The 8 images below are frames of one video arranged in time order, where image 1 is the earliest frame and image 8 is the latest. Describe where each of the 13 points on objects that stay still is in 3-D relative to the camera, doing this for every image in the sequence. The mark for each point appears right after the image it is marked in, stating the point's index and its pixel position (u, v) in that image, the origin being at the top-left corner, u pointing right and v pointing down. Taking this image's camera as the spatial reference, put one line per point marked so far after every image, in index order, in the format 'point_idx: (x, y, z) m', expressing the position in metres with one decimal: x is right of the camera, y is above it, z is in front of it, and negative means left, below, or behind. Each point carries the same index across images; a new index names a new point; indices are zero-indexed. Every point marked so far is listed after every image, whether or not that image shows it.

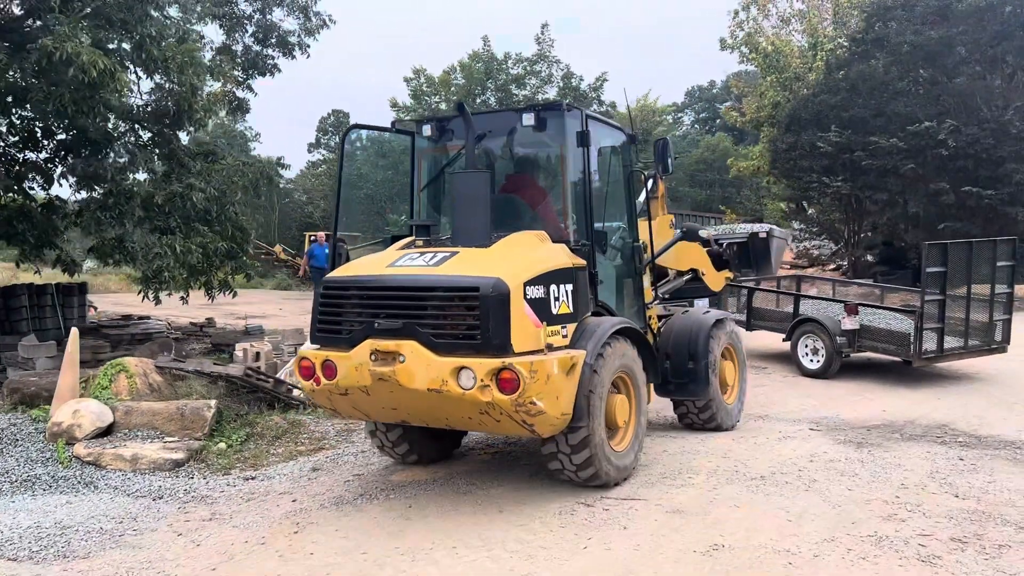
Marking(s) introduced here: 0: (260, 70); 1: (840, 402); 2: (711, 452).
0: (-4.1, +3.5, +12.7) m
1: (+3.3, -1.2, +8.0) m
2: (+1.5, -1.2, +5.9) m
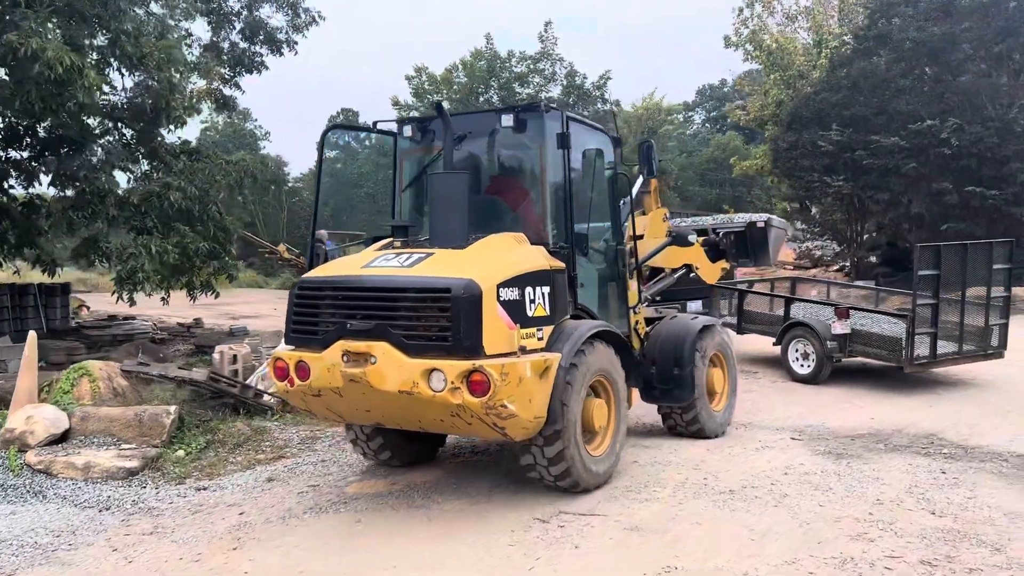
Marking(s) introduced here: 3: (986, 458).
0: (-4.2, +3.5, +12.5) m
1: (+3.1, -1.2, +7.8) m
2: (+1.2, -1.2, +5.6) m
3: (+3.4, -1.2, +5.7) m
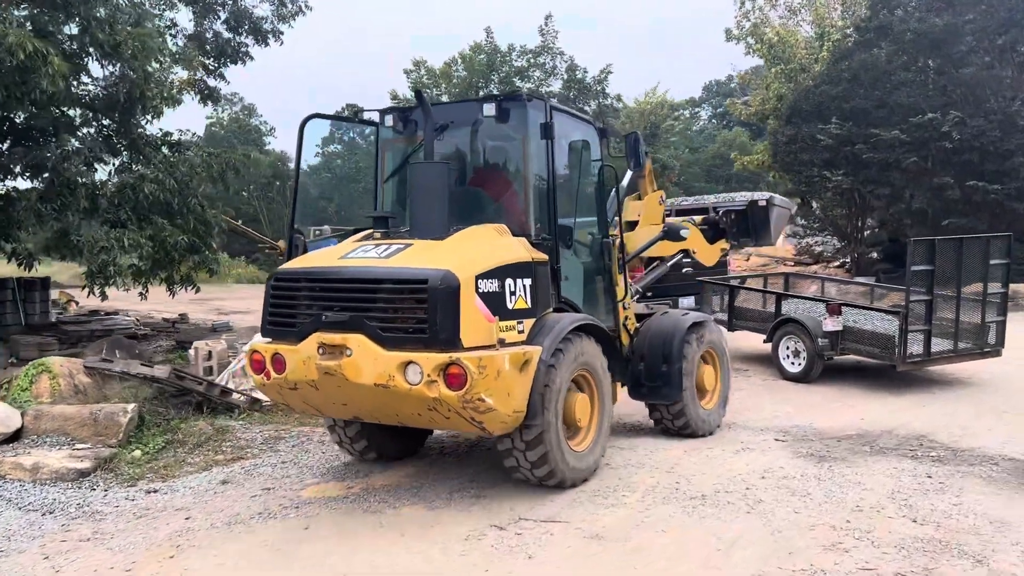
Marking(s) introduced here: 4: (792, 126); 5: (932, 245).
0: (-4.4, +3.6, +12.3) m
1: (+2.9, -1.1, +7.5) m
2: (+1.0, -1.2, +5.4) m
3: (+3.2, -1.2, +5.5) m
4: (+7.0, +4.1, +19.7) m
5: (+4.2, +0.4, +8.0) m
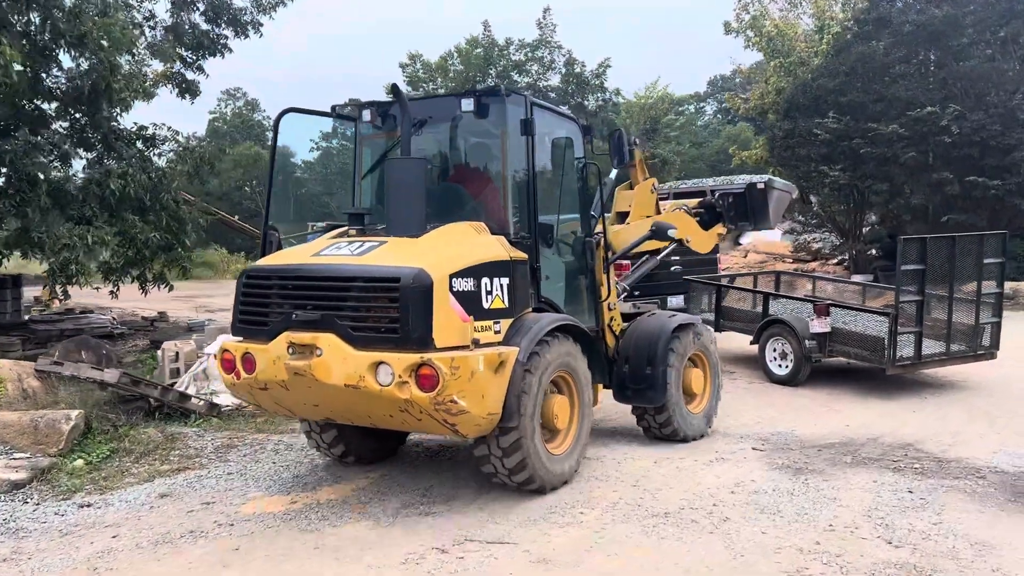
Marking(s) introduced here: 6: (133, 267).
0: (-4.6, +3.6, +12.0) m
1: (+2.7, -1.2, +7.2) m
2: (+0.7, -1.2, +5.1) m
3: (+2.9, -1.2, +5.2) m
4: (+6.8, +4.1, +19.4) m
5: (+4.0, +0.4, +7.7) m
6: (-4.8, +0.3, +9.9) m
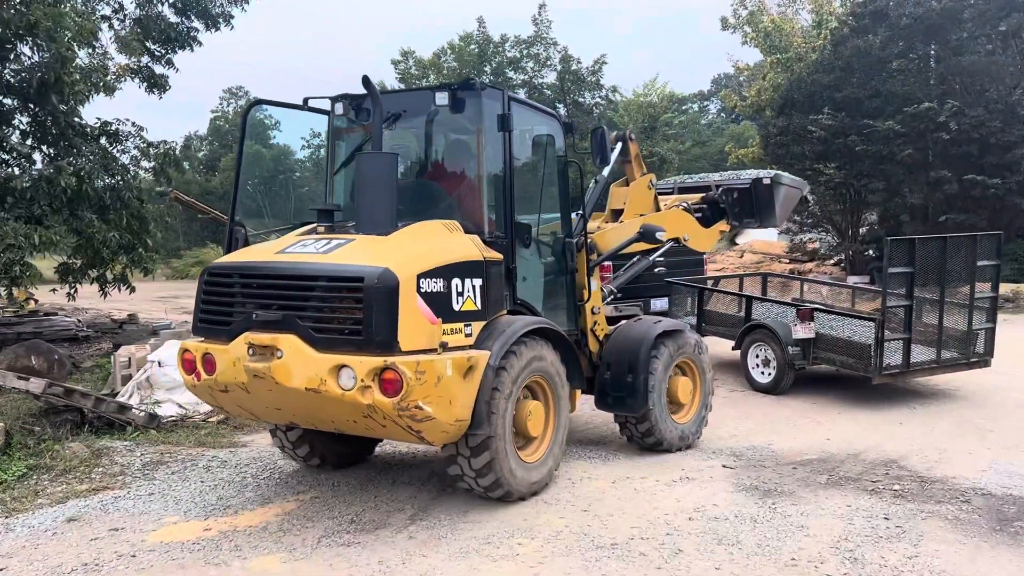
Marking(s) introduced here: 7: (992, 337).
0: (-4.9, +3.6, +11.6) m
1: (+2.3, -1.2, +6.8) m
2: (+0.4, -1.2, +4.7) m
3: (+2.6, -1.2, +4.7) m
4: (+6.5, +4.1, +18.9) m
5: (+3.6, +0.4, +7.2) m
6: (-5.1, +0.2, +9.6) m
7: (+4.8, -0.5, +7.9) m
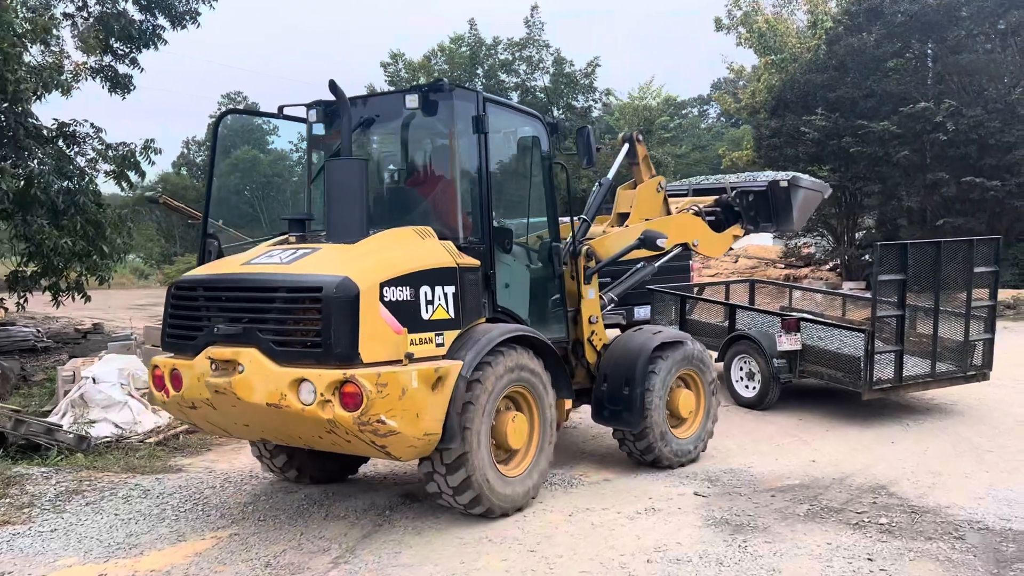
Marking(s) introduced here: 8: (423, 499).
0: (-5.2, +3.5, +11.2) m
1: (+2.0, -1.3, +6.3) m
2: (+0.1, -1.3, +4.2) m
3: (+2.3, -1.3, +4.2) m
4: (+6.2, +4.0, +18.5) m
5: (+3.3, +0.3, +6.7) m
6: (-5.4, +0.1, +9.1) m
7: (+4.5, -0.6, +7.4) m
8: (-0.5, -1.3, +4.9) m
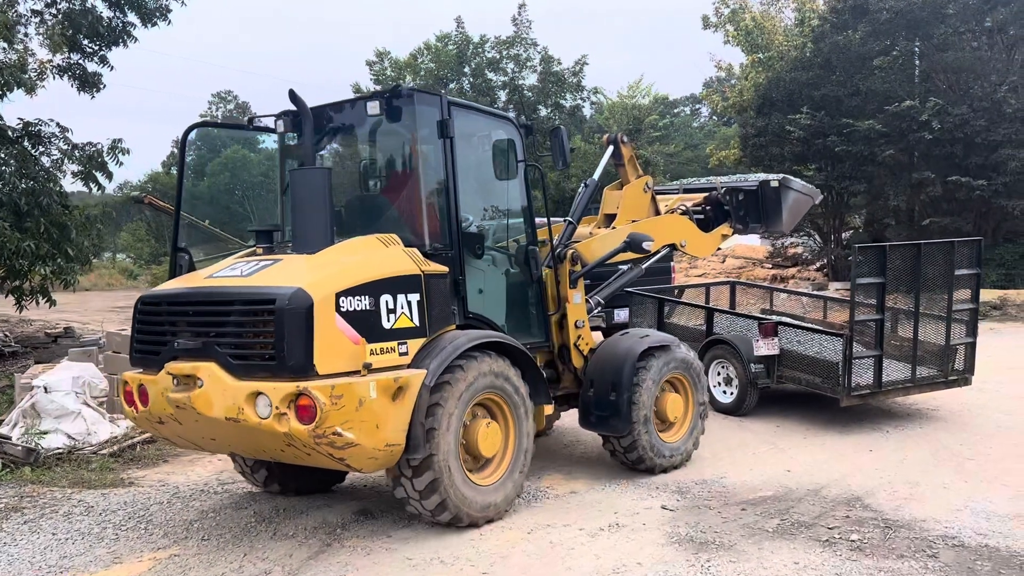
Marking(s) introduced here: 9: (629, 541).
0: (-5.5, +3.4, +10.9) m
1: (+1.8, -1.3, +6.2) m
2: (-0.2, -1.3, +4.0) m
3: (+2.0, -1.3, +4.1) m
4: (+5.9, +4.0, +18.3) m
5: (+3.1, +0.3, +6.6) m
6: (-5.7, +0.1, +8.8) m
7: (+4.2, -0.6, +7.2) m
8: (-0.8, -1.3, +4.7) m
9: (+0.6, -1.3, +4.2) m
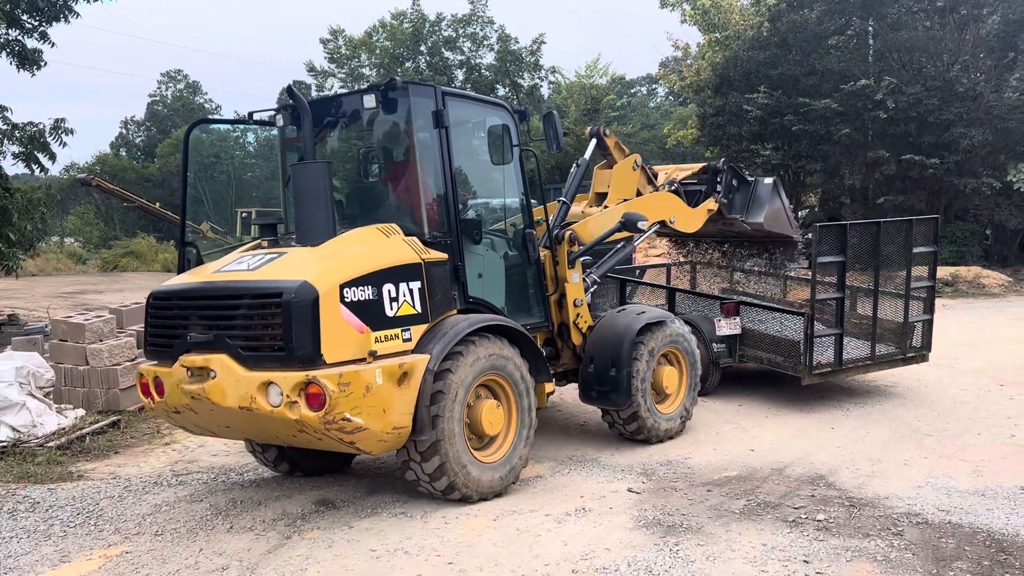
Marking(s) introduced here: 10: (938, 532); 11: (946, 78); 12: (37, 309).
0: (-6.1, +3.6, +10.4) m
1: (+1.5, -1.1, +6.2) m
2: (-0.3, -1.3, +3.9) m
3: (+1.9, -1.2, +4.1) m
4: (+4.9, +4.4, +18.4) m
5: (+2.8, +0.5, +6.6) m
6: (-6.1, +0.2, +8.4) m
7: (+3.9, -0.4, +7.3) m
8: (-1.0, -1.2, +4.5) m
9: (+0.5, -1.2, +4.1) m
10: (+2.1, -1.2, +4.0) m
11: (+8.6, +4.1, +15.7) m
12: (-8.4, -0.4, +14.3) m
